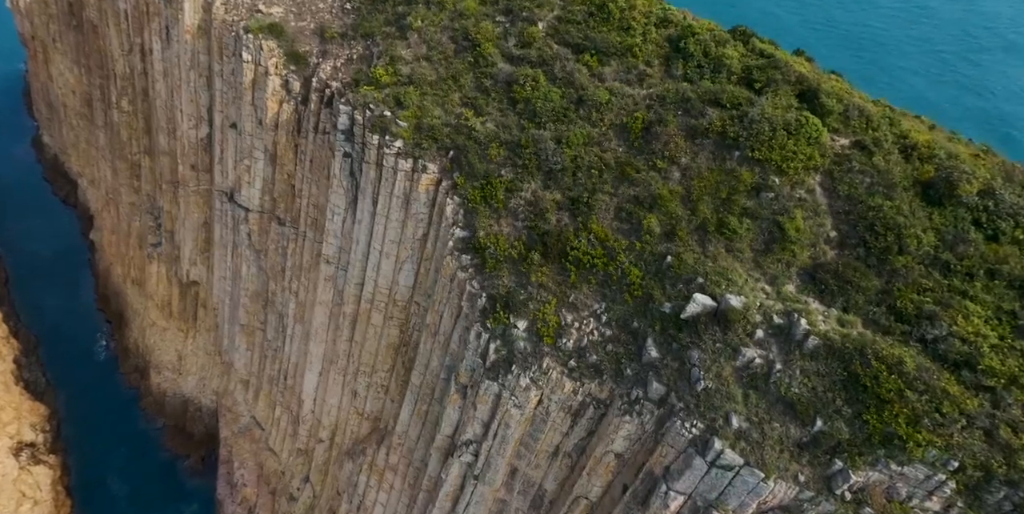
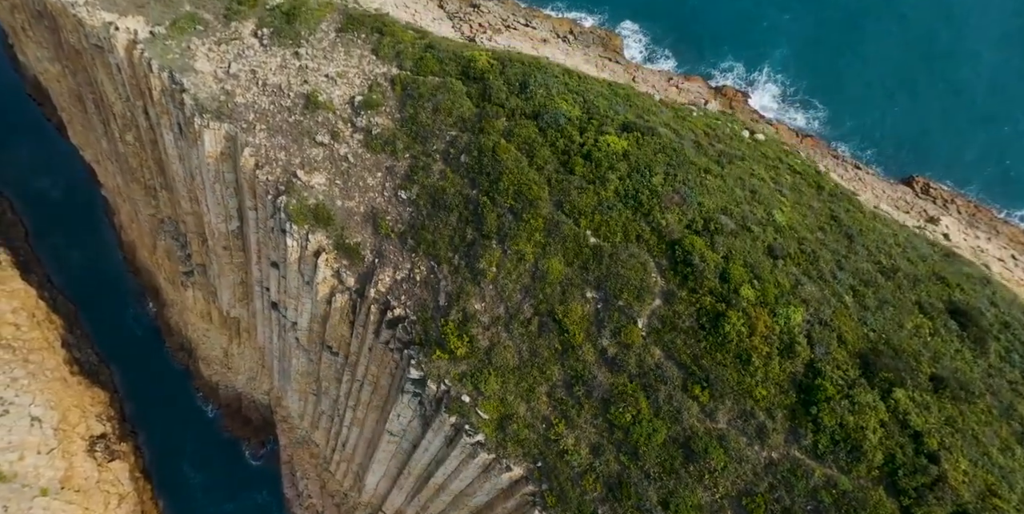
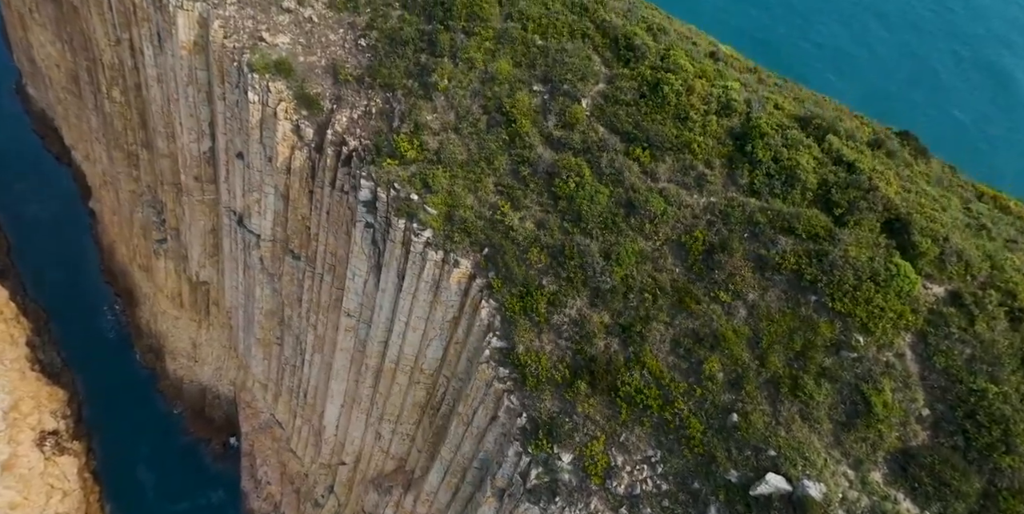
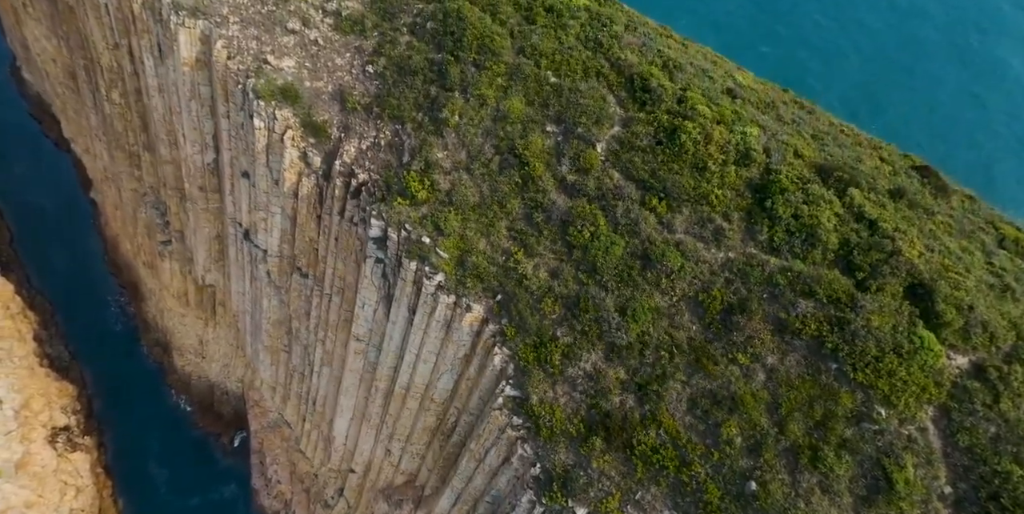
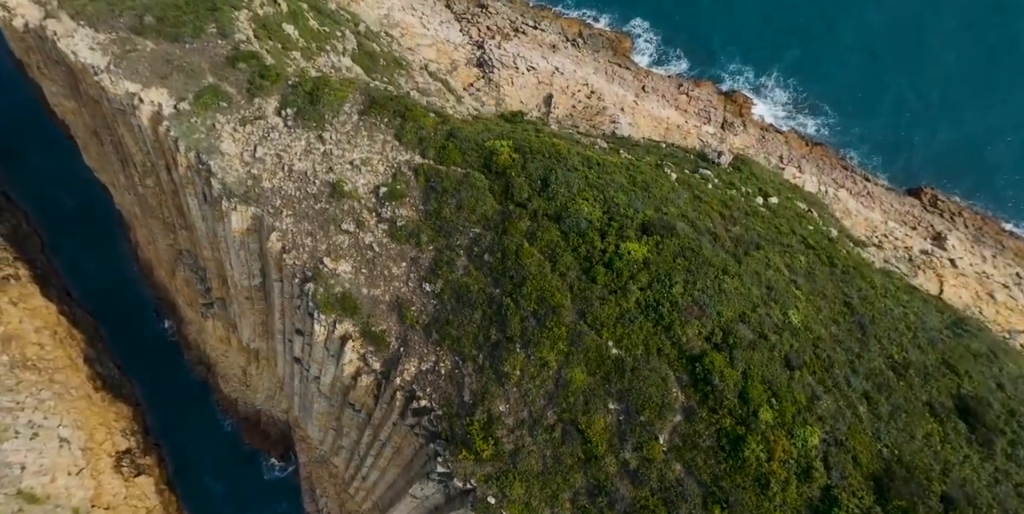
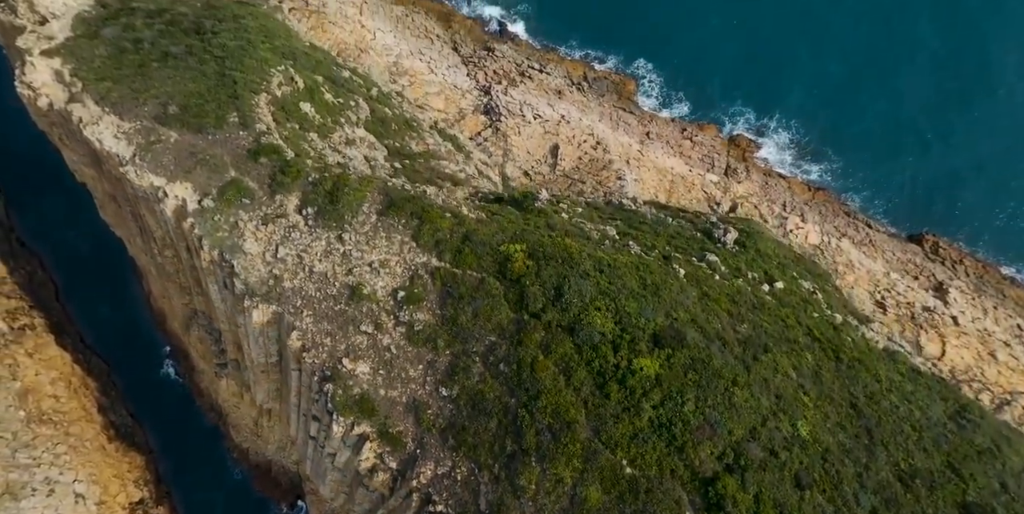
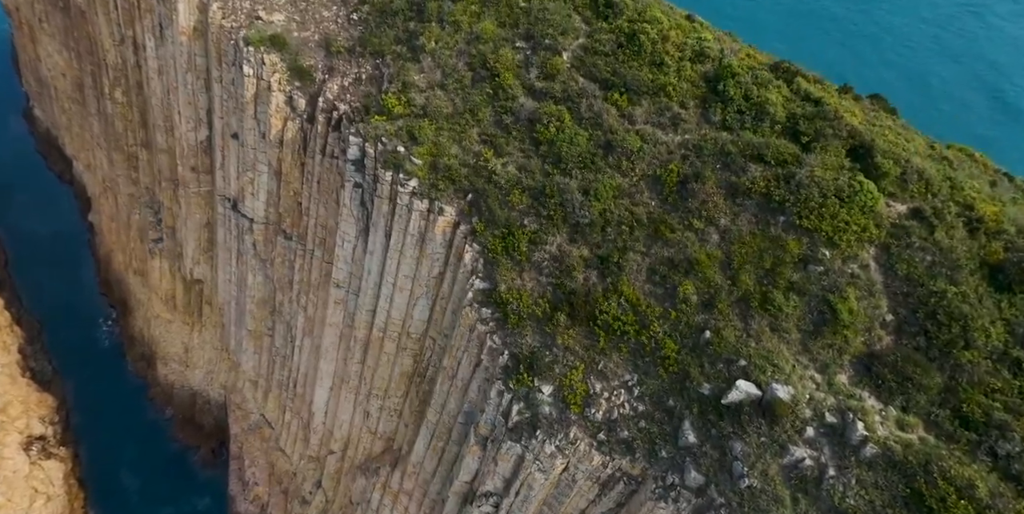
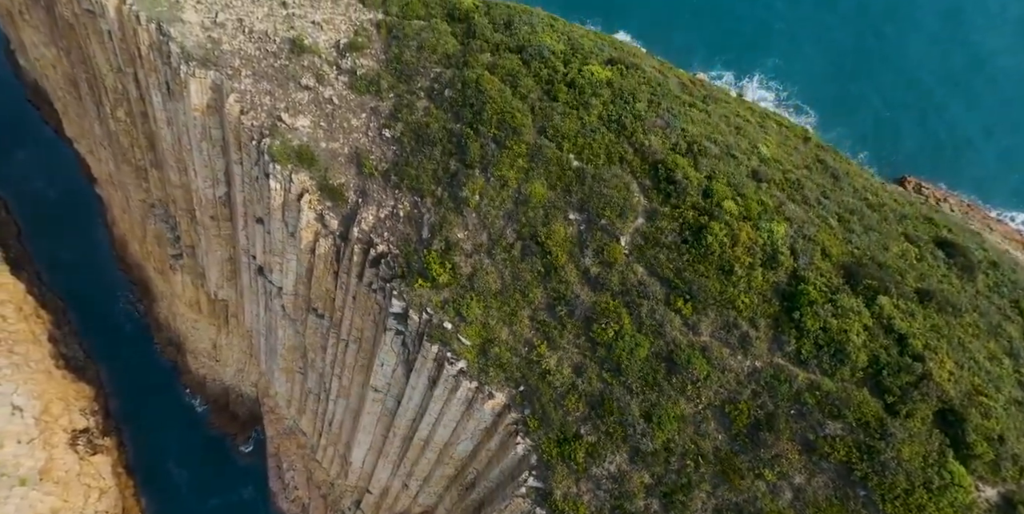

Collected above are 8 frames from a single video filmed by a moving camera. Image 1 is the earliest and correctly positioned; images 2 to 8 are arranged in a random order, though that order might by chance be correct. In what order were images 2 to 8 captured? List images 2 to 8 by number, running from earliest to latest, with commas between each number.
7, 3, 4, 8, 2, 5, 6
